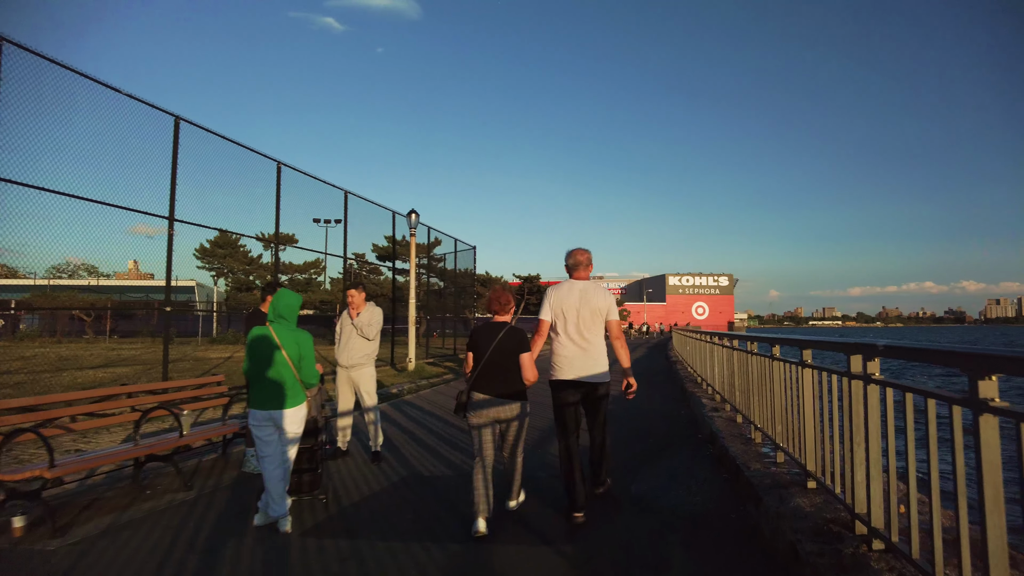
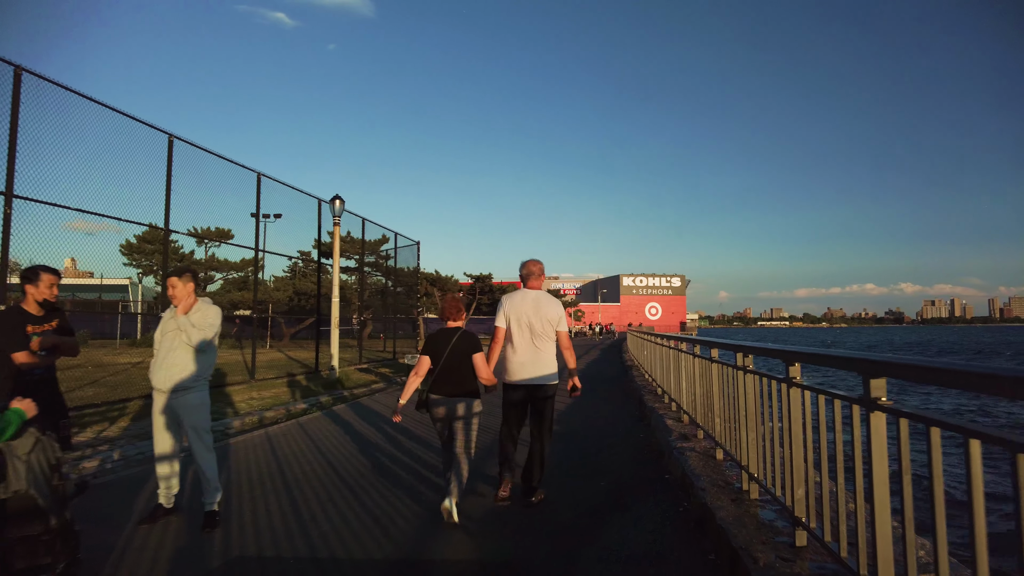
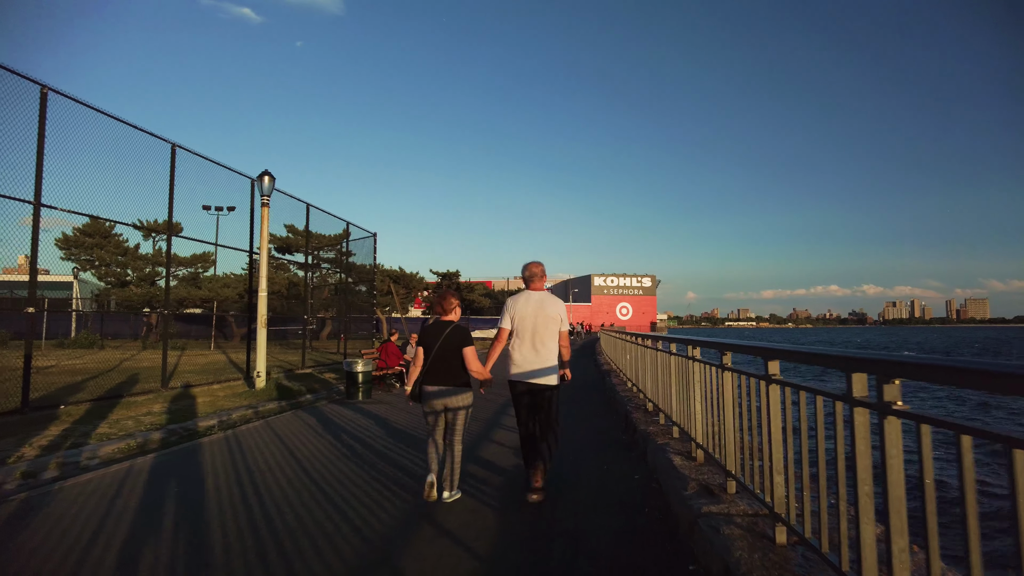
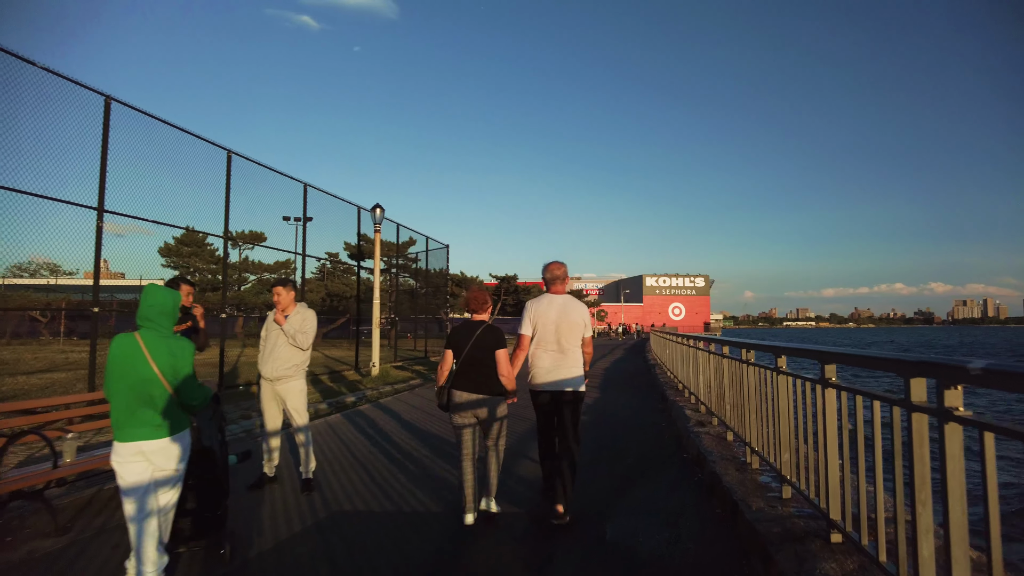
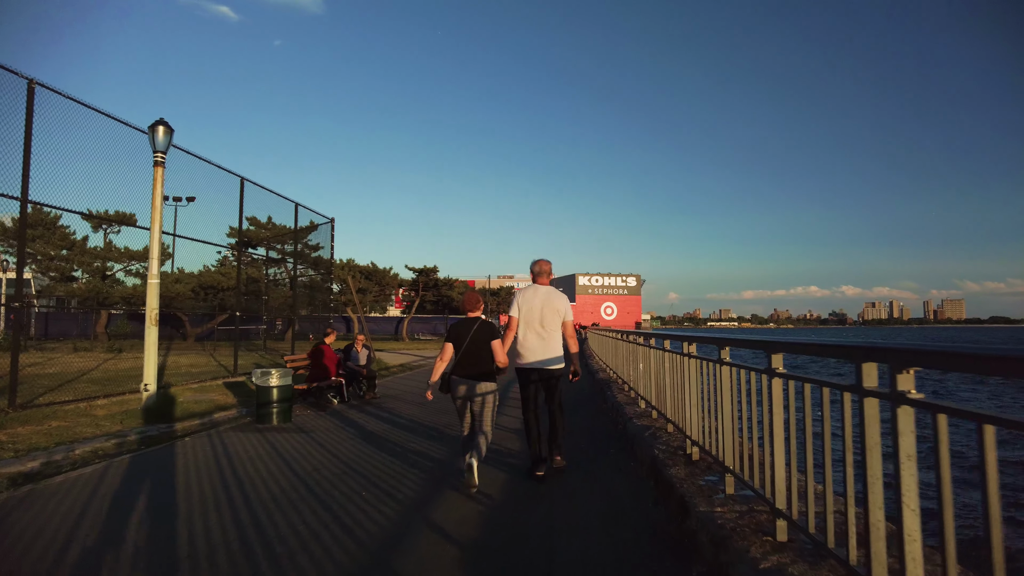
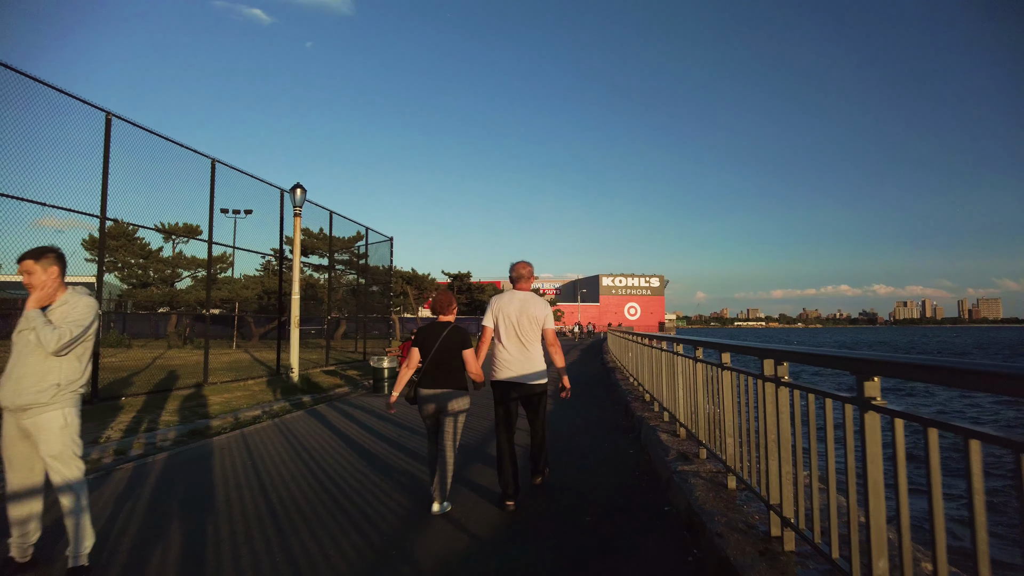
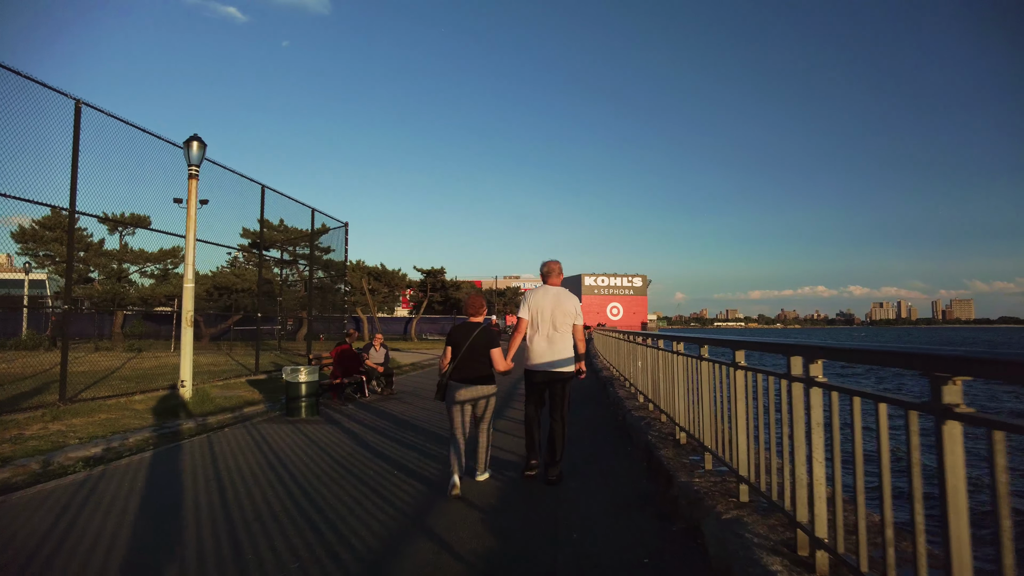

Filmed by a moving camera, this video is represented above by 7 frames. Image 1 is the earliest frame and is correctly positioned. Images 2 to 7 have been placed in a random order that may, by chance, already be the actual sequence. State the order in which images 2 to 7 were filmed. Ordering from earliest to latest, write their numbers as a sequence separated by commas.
4, 2, 6, 3, 7, 5
